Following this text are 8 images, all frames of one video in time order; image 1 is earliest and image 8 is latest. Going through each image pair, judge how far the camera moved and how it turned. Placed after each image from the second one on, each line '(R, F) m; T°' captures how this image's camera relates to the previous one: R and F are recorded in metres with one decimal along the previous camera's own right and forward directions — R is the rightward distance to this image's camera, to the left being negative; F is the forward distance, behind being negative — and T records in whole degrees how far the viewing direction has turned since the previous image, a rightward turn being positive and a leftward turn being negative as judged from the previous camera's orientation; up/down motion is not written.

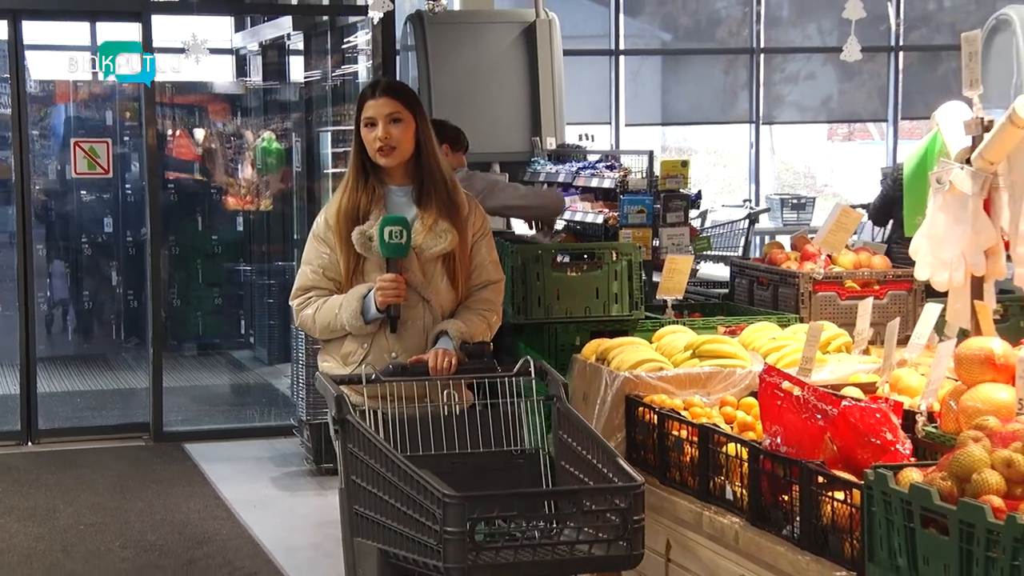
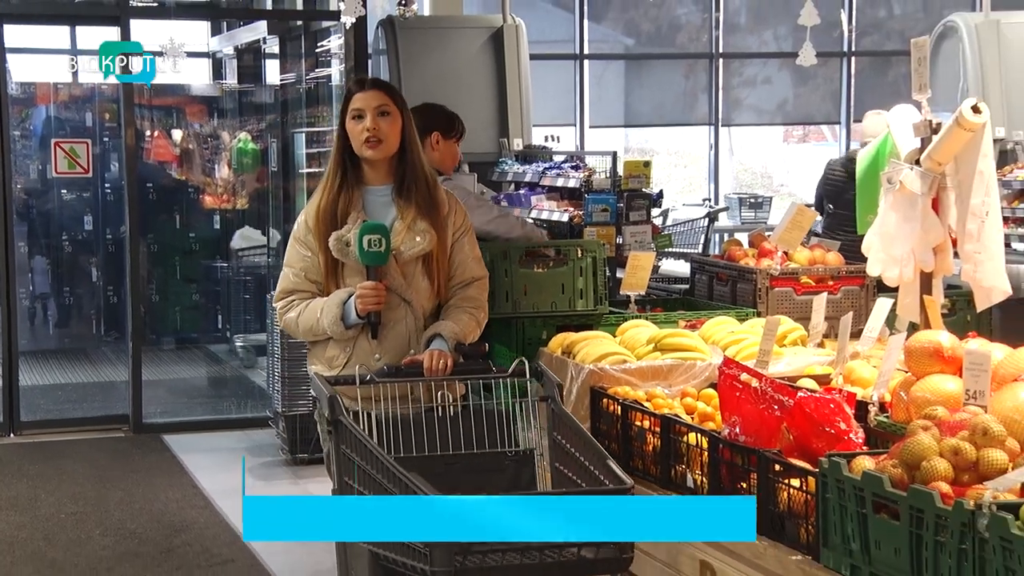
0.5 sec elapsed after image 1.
(0.0, -0.1) m; +1°
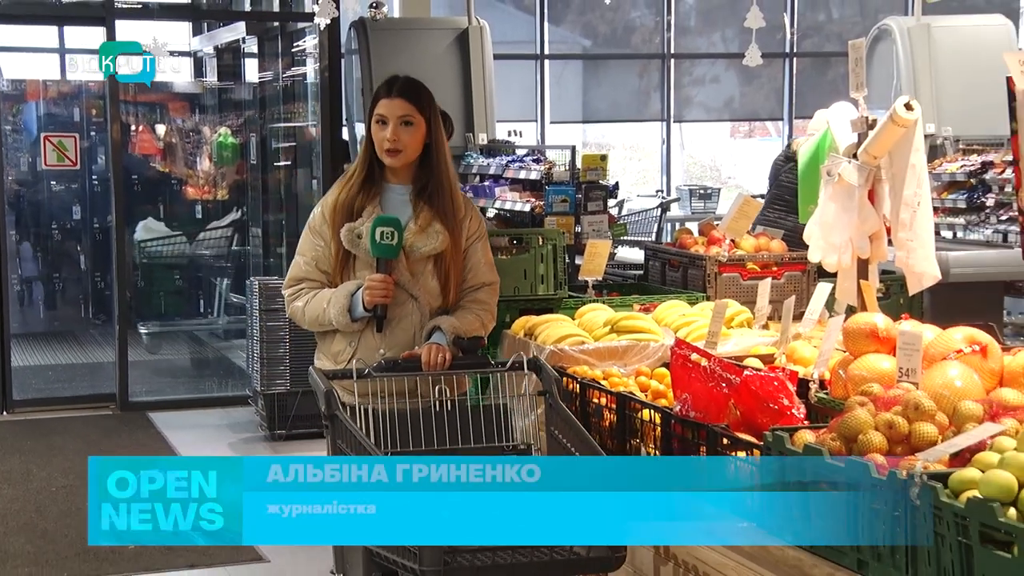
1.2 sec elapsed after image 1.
(+0.1, -0.2) m; +1°
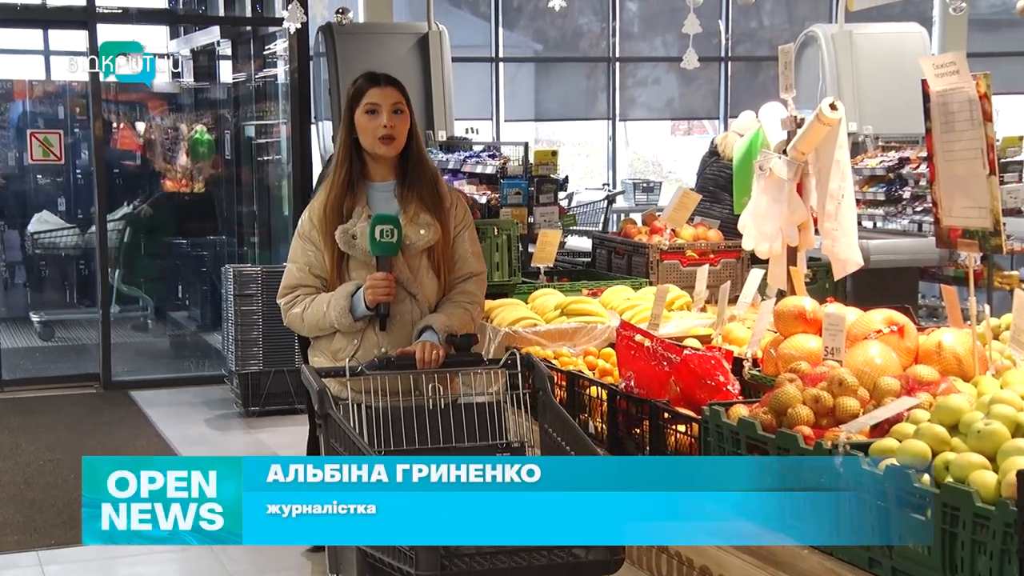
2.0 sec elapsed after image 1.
(+0.1, -0.3) m; +1°
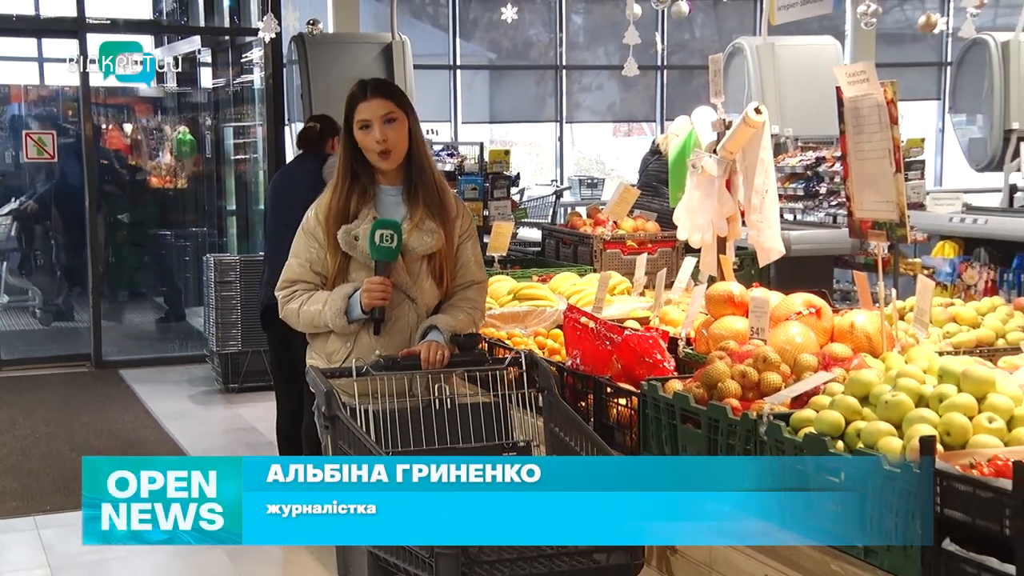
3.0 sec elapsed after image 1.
(0.0, -0.4) m; +2°
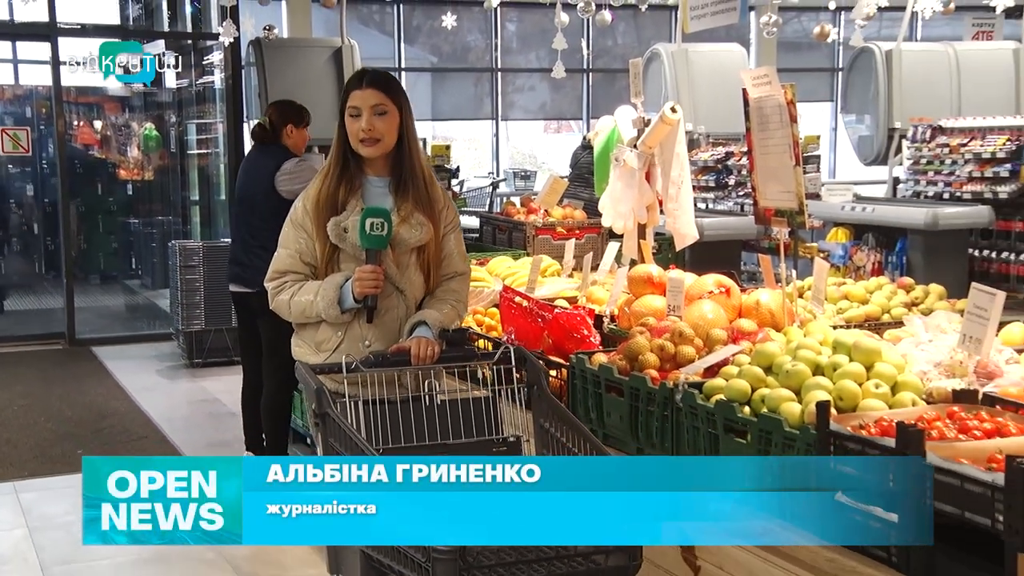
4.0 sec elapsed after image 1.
(0.0, -0.4) m; +3°
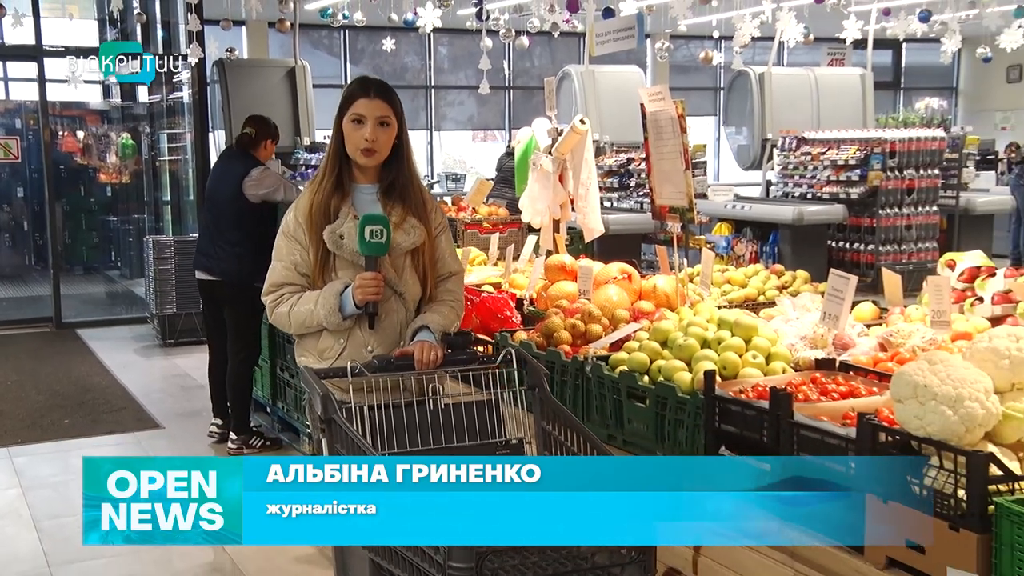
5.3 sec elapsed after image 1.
(0.0, -0.8) m; +3°
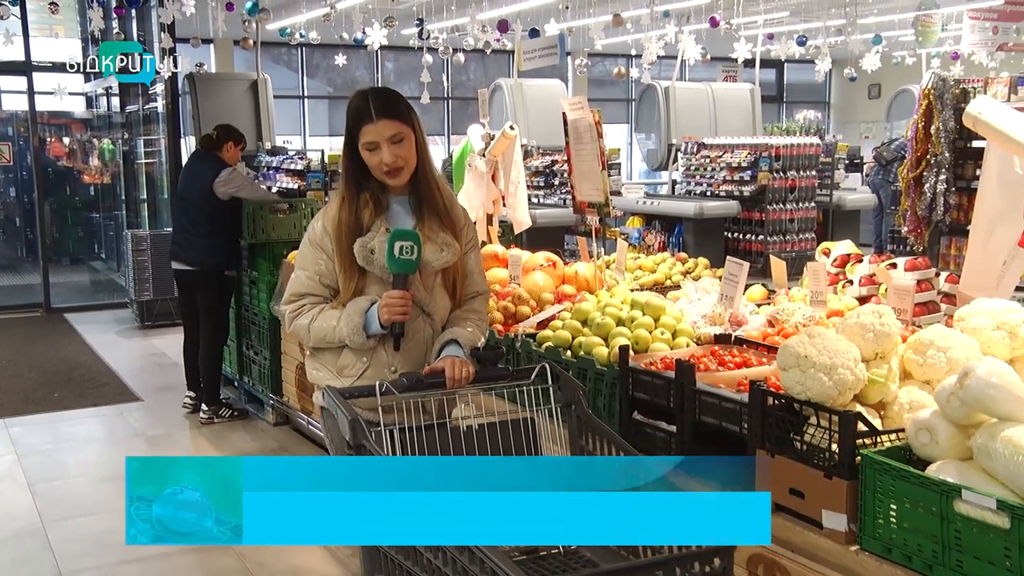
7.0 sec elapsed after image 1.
(0.0, -0.8) m; +3°
